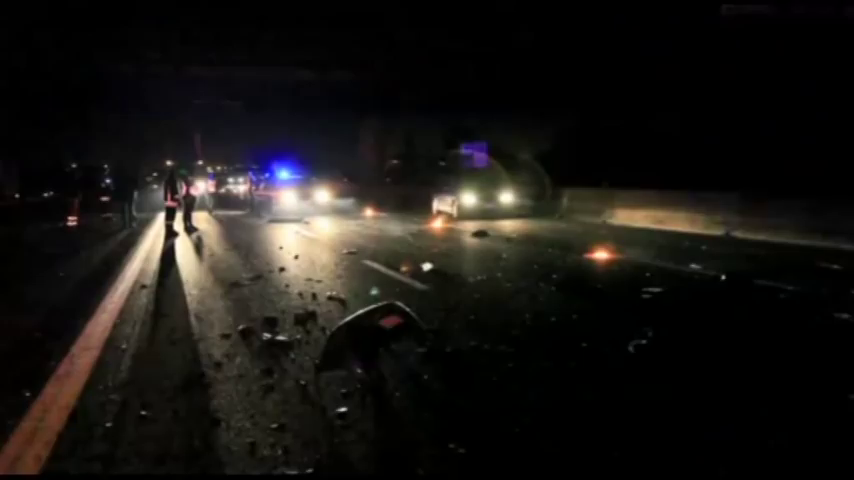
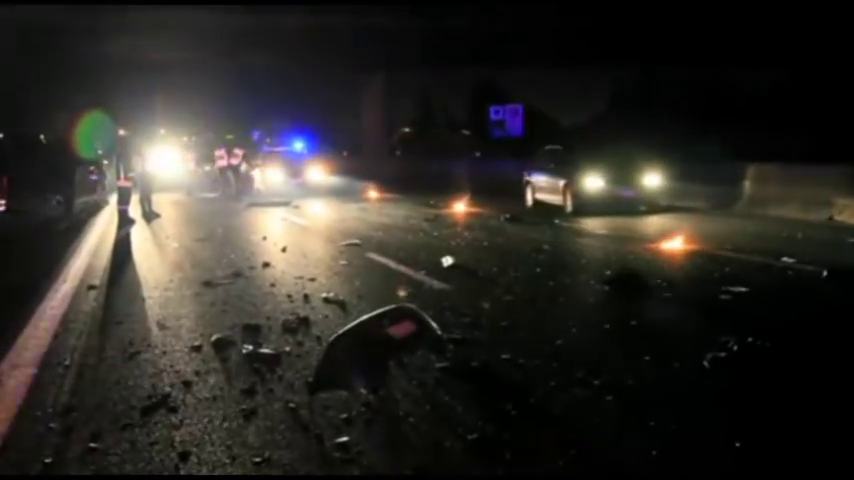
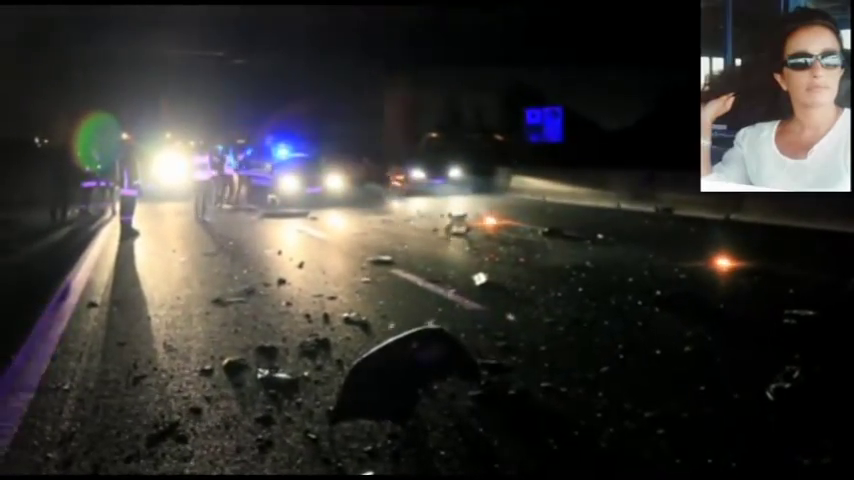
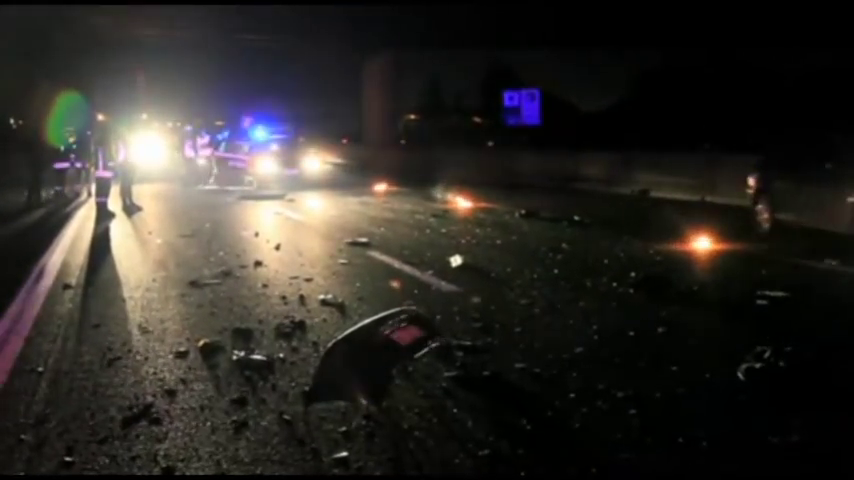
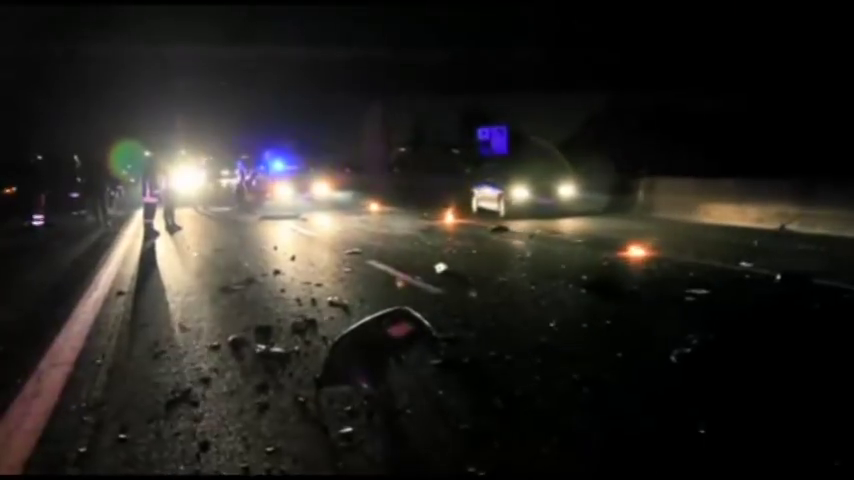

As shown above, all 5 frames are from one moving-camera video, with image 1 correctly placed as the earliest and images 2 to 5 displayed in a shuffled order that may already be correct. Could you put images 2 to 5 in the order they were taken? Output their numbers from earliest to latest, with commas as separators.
5, 2, 4, 3
